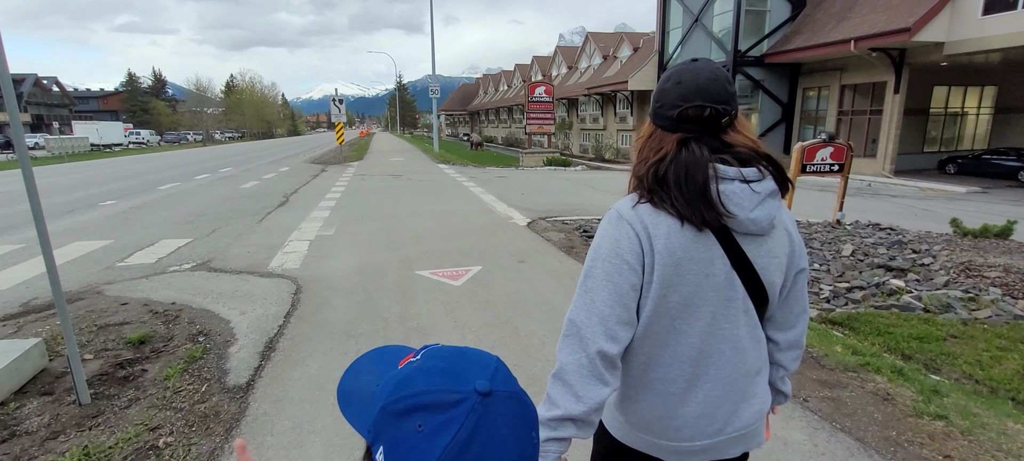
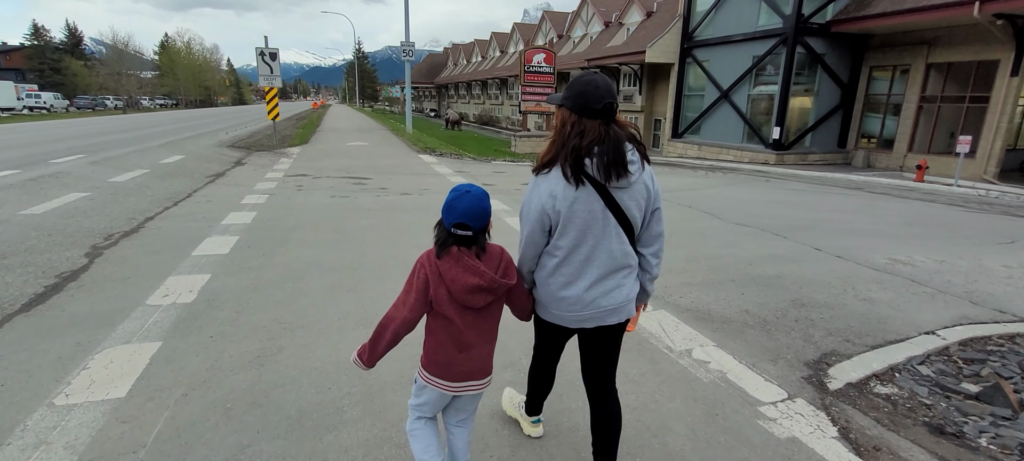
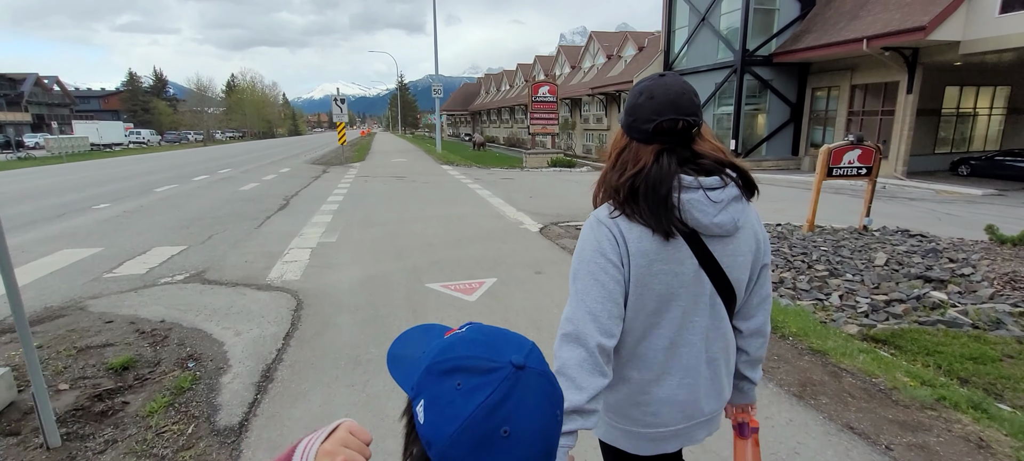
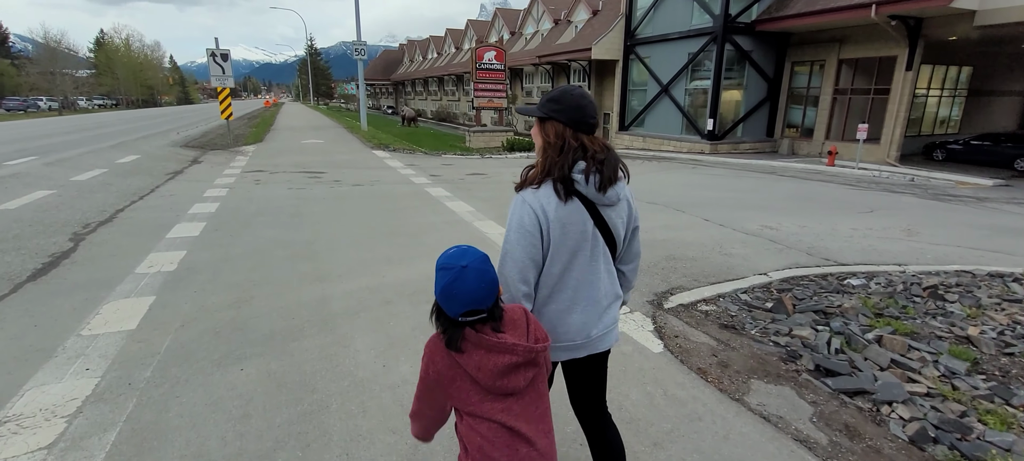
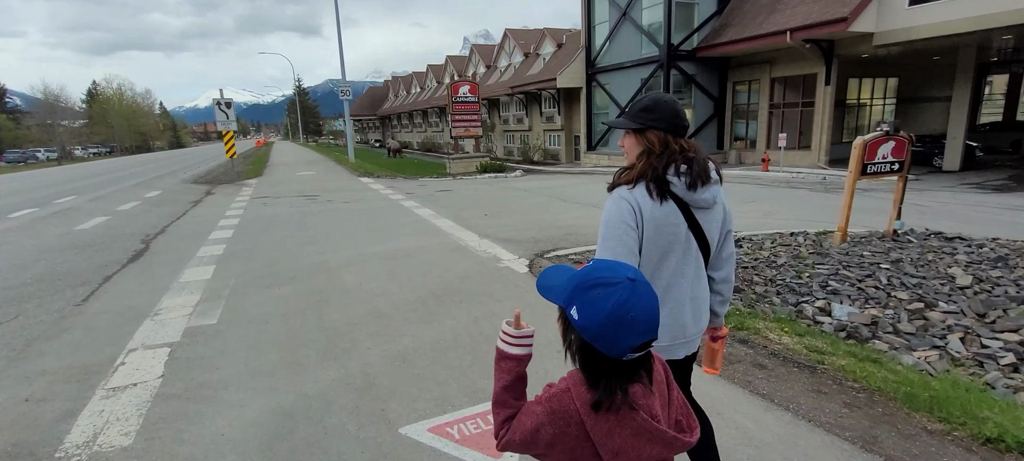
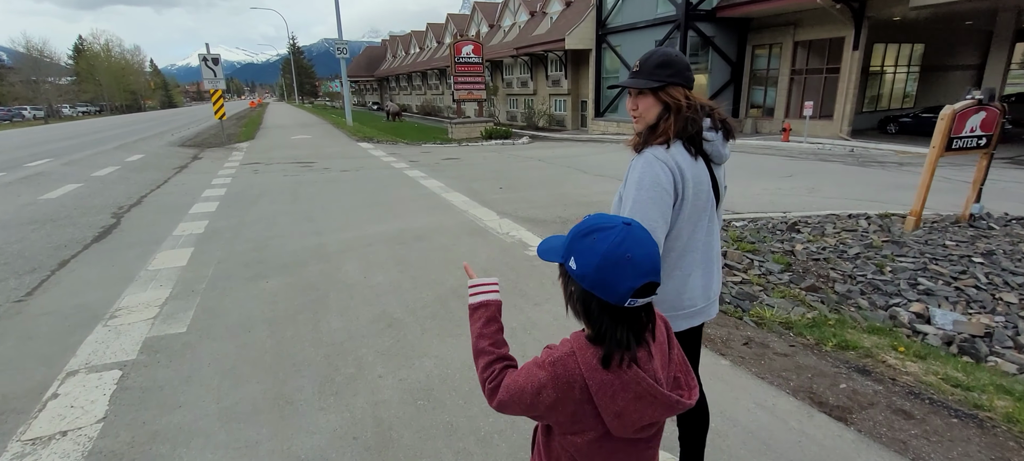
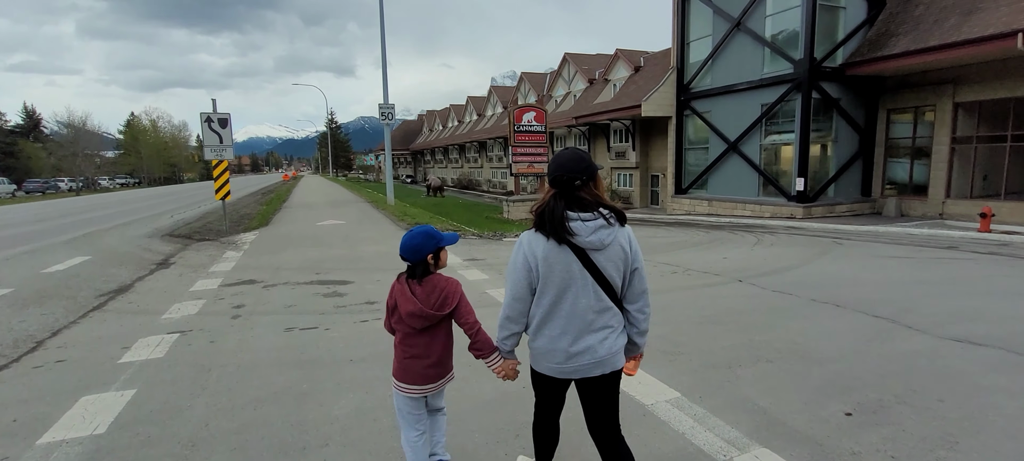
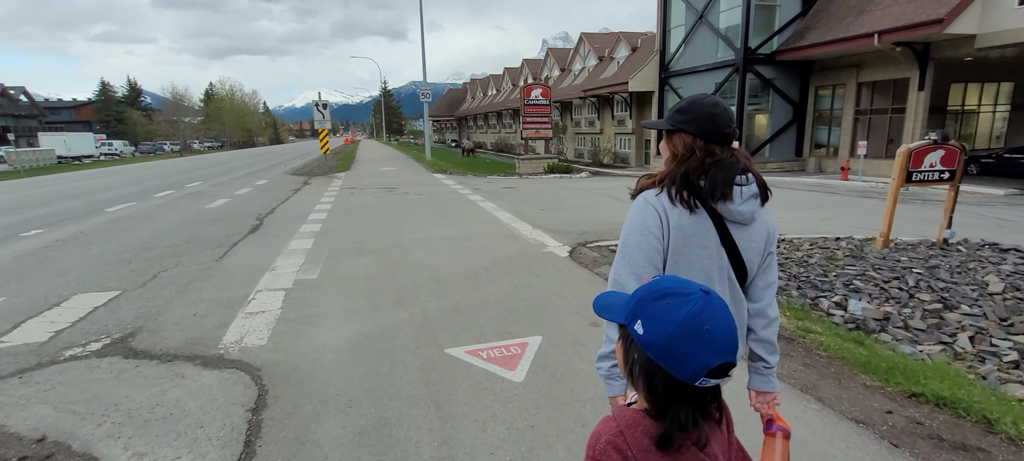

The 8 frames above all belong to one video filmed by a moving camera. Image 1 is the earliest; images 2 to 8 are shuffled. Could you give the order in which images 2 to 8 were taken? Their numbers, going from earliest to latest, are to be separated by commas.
3, 8, 5, 6, 4, 2, 7
